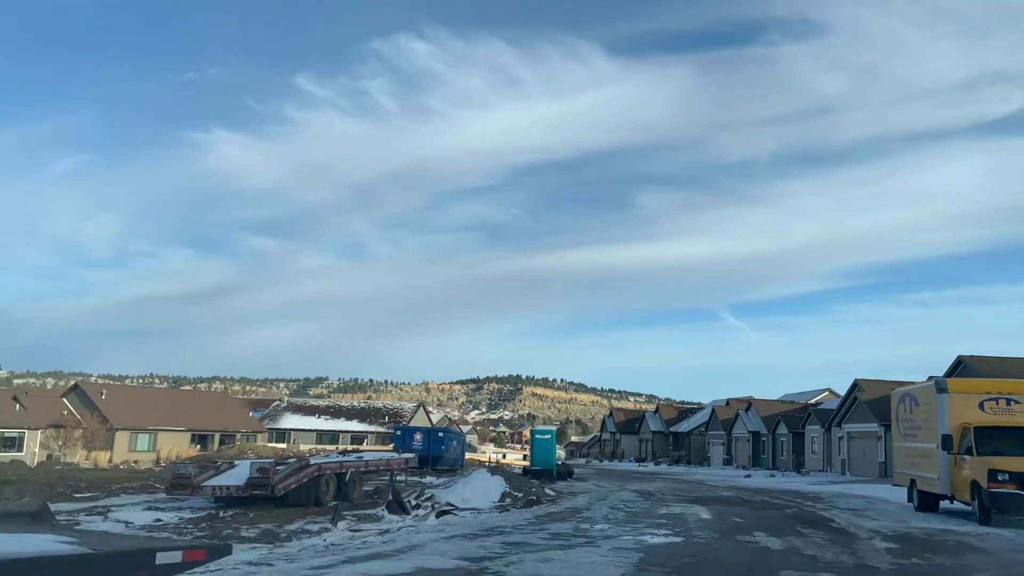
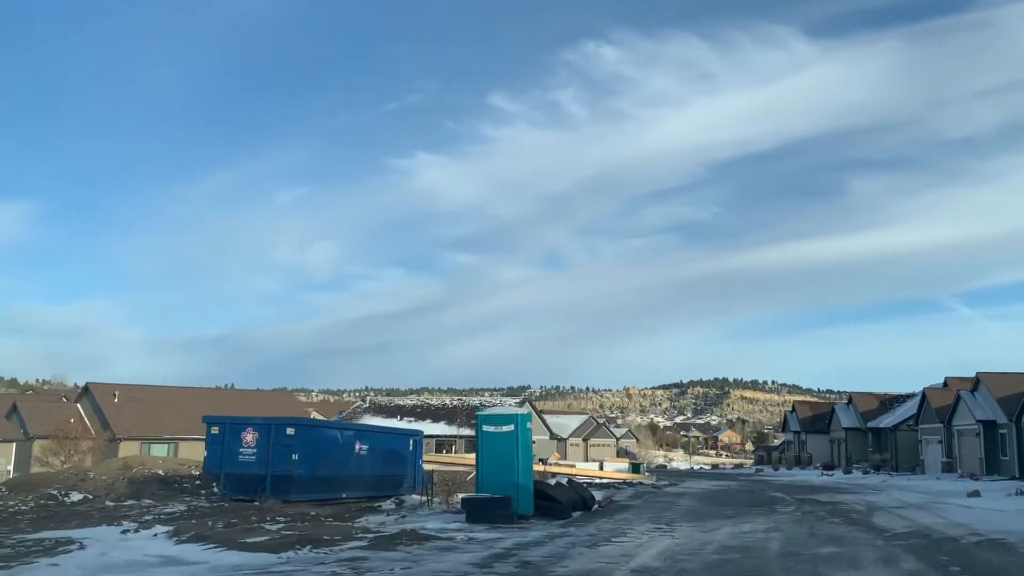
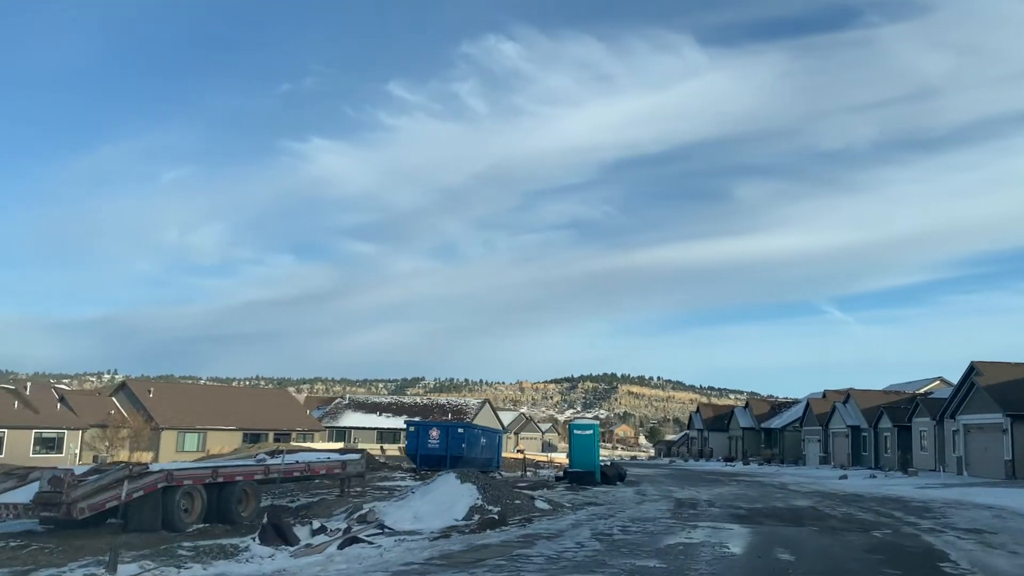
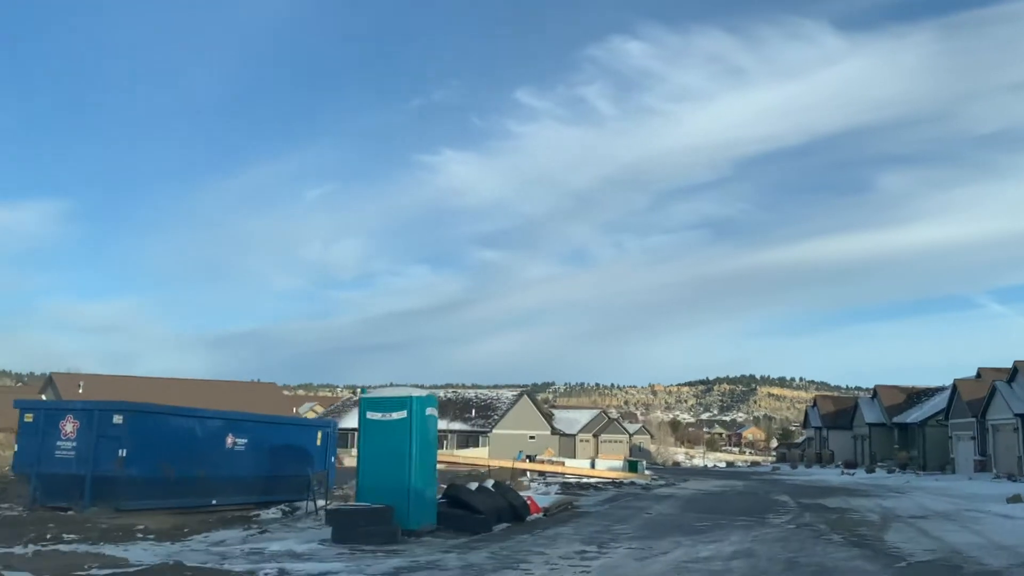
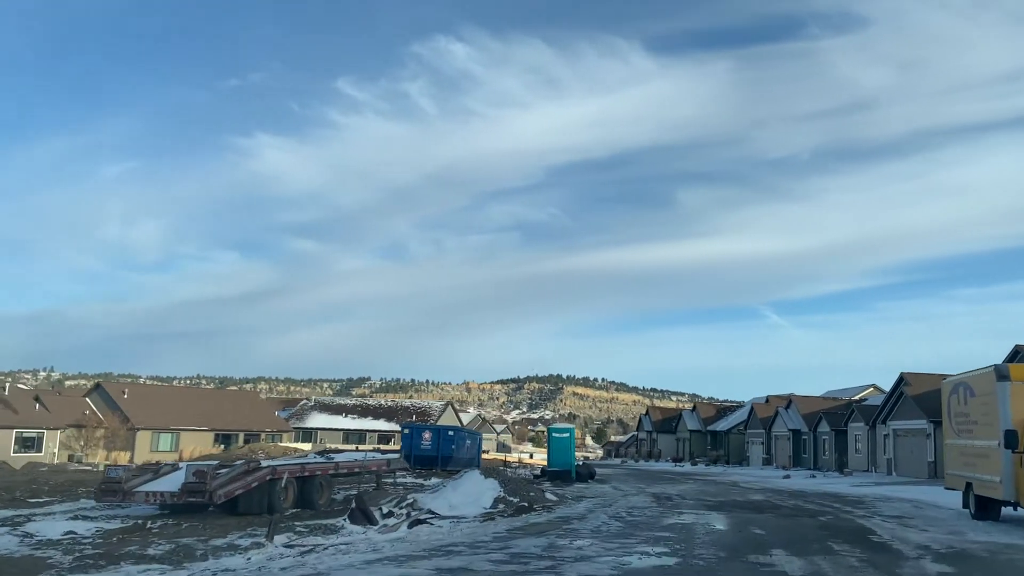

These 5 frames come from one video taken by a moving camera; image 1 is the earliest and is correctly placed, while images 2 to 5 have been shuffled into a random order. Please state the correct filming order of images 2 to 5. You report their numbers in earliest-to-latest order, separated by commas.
5, 3, 2, 4
